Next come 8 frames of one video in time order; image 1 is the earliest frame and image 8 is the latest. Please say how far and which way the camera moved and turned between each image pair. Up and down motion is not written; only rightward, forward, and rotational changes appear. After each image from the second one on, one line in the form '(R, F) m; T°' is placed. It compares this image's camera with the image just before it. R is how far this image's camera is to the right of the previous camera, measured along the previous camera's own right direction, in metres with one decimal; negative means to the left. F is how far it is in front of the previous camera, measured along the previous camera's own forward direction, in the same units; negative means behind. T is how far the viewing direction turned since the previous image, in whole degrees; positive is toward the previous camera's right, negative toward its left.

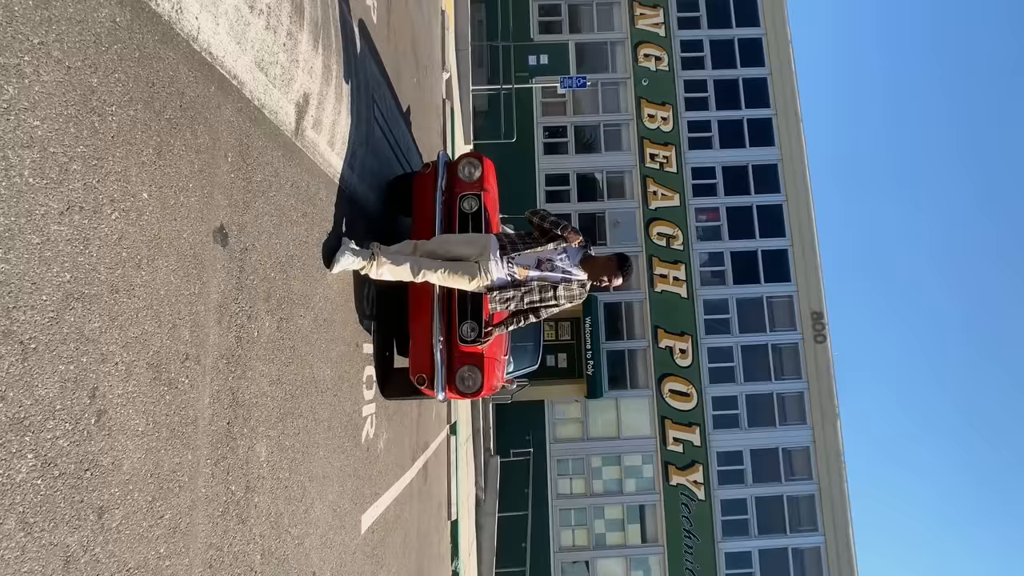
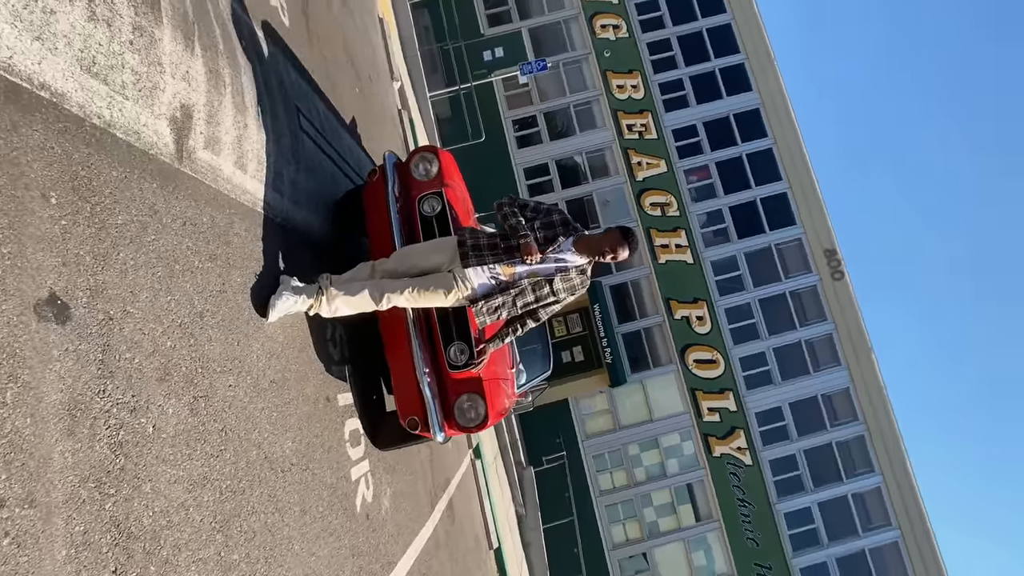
(+0.1, +0.8) m; 0°
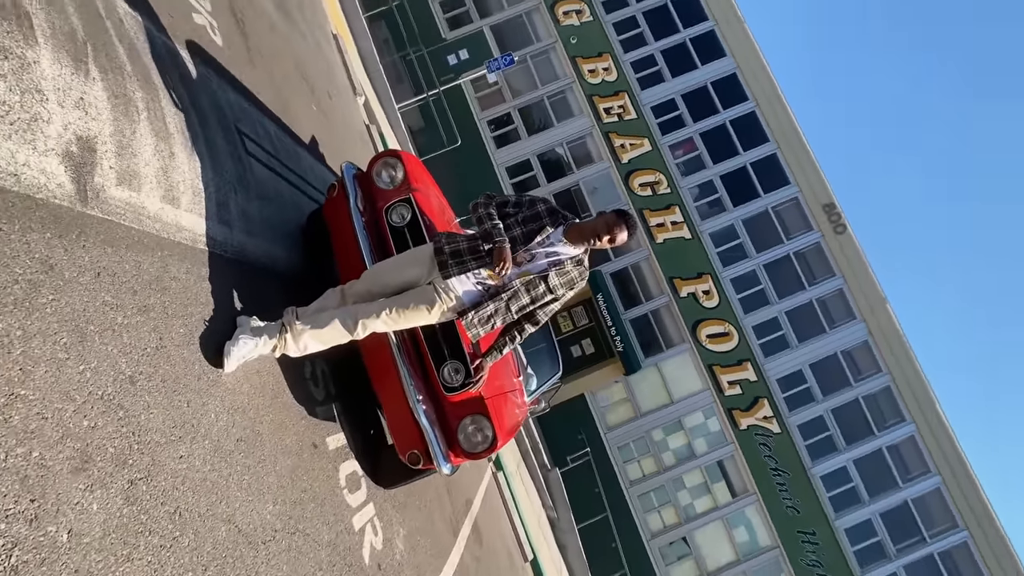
(+0.1, +0.4) m; 0°
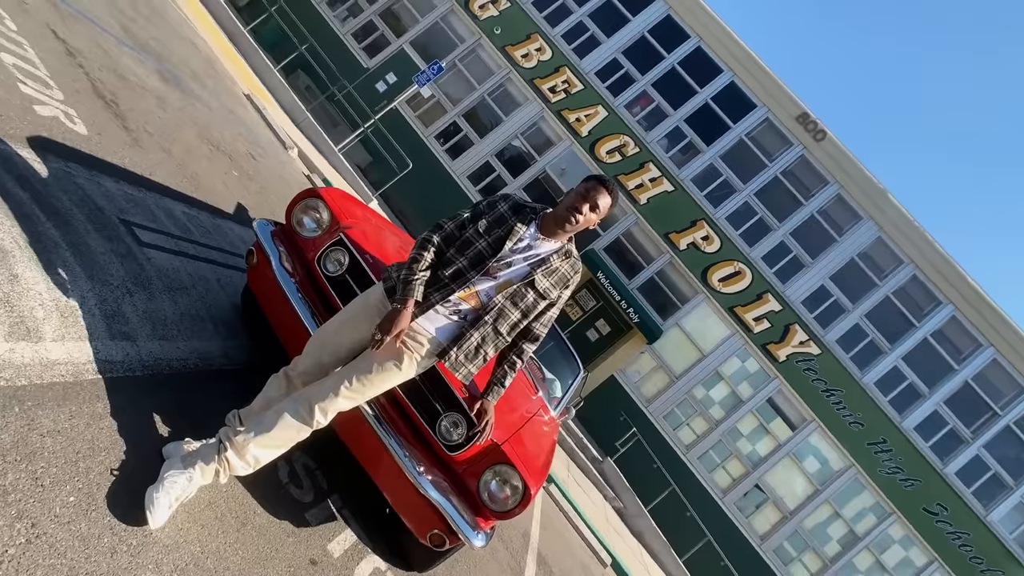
(+0.2, +0.6) m; 0°
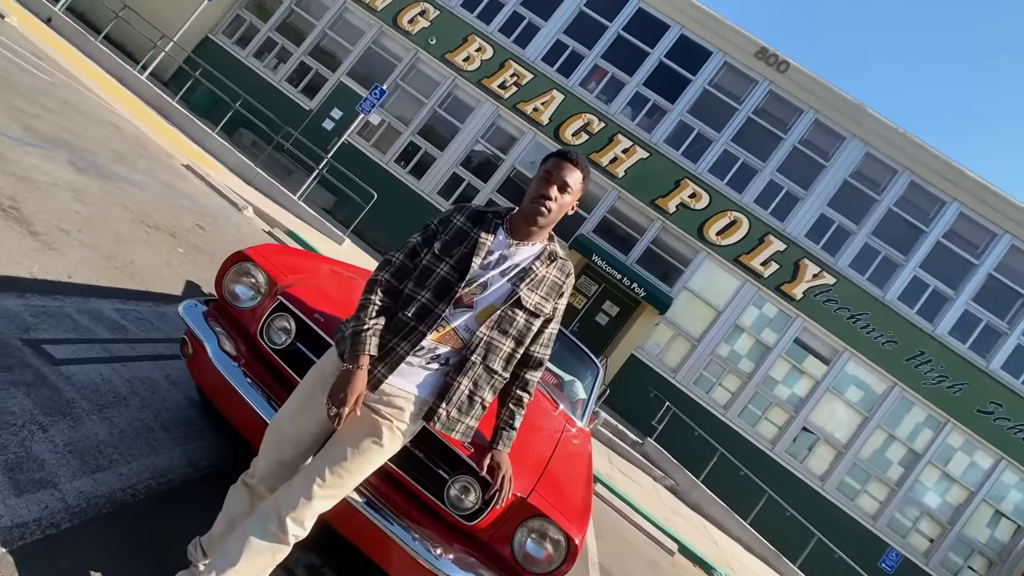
(+0.1, +0.5) m; 0°
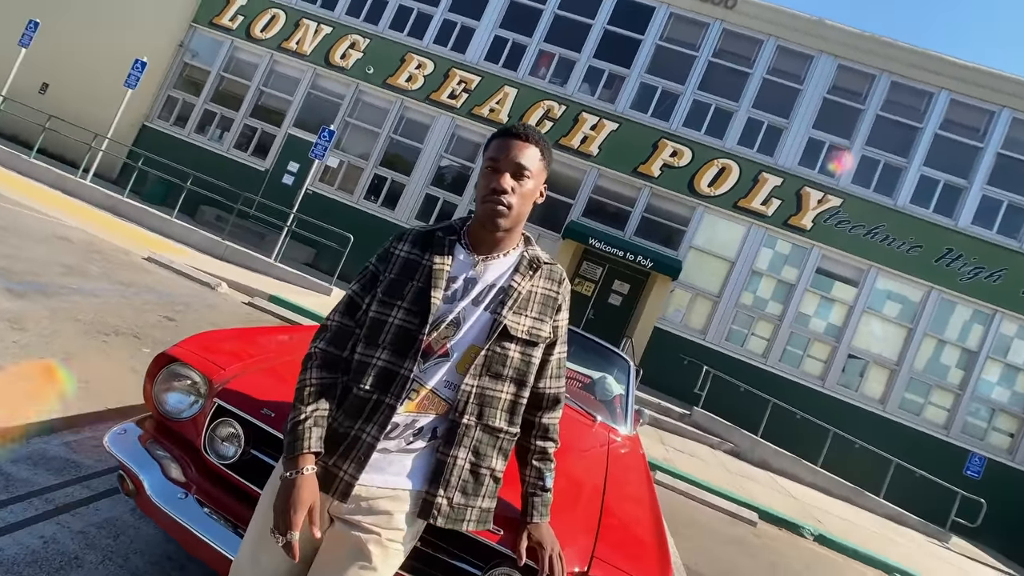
(+0.1, +0.6) m; -1°
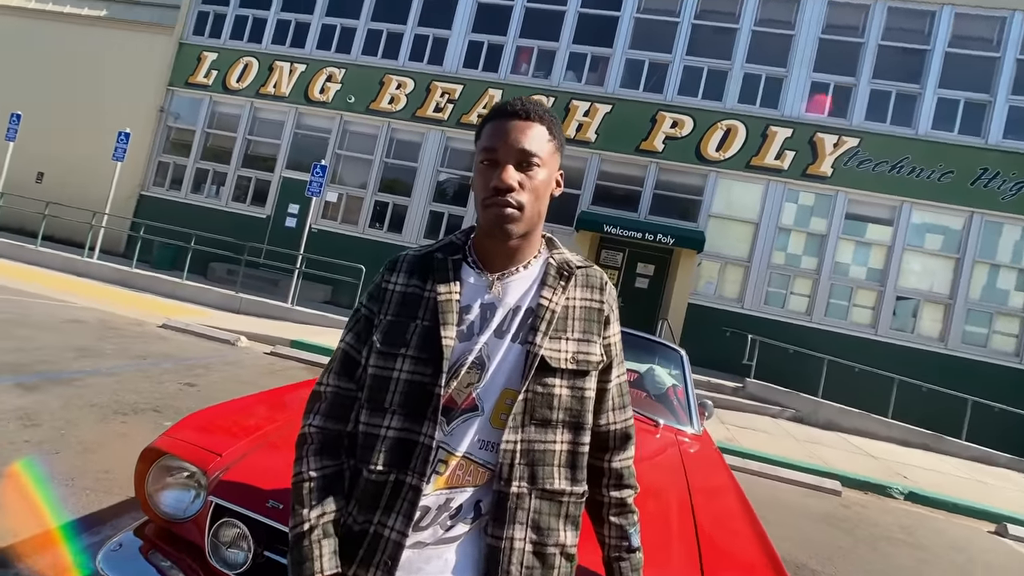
(0.0, +0.4) m; -2°
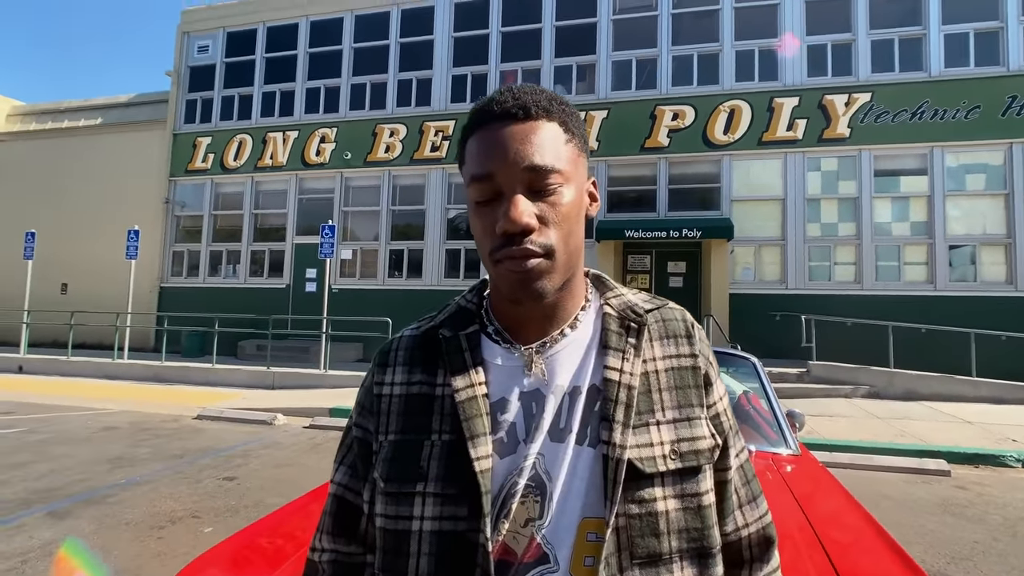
(0.0, +0.4) m; -3°
